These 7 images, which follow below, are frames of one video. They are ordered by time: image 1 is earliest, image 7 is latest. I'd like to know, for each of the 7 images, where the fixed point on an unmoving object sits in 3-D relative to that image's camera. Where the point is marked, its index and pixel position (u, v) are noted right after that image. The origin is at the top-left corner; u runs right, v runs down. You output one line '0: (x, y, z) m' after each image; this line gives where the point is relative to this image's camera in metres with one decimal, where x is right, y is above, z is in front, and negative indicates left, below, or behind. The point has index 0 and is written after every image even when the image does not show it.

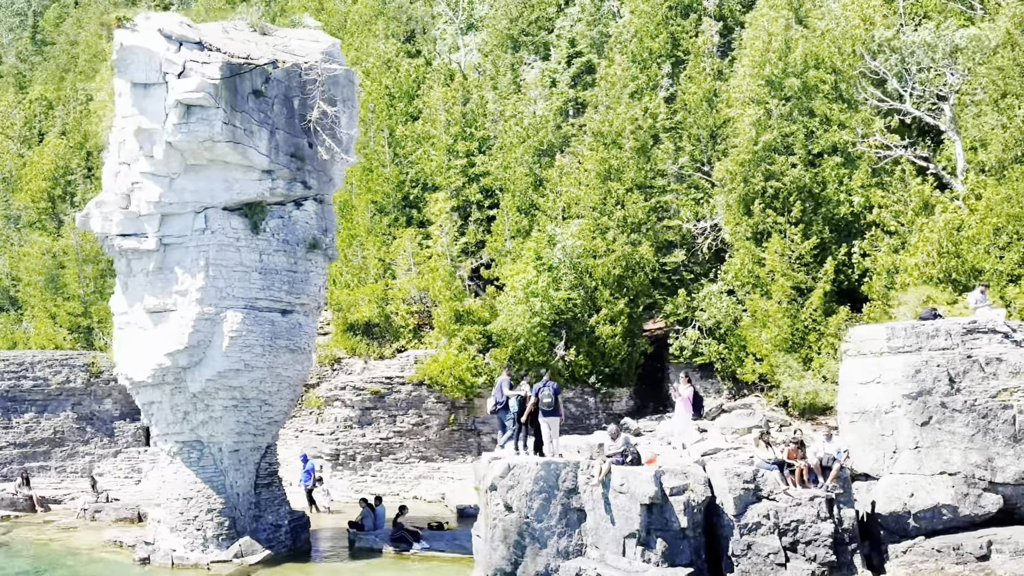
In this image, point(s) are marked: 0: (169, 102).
0: (-5.2, +2.8, +19.3) m
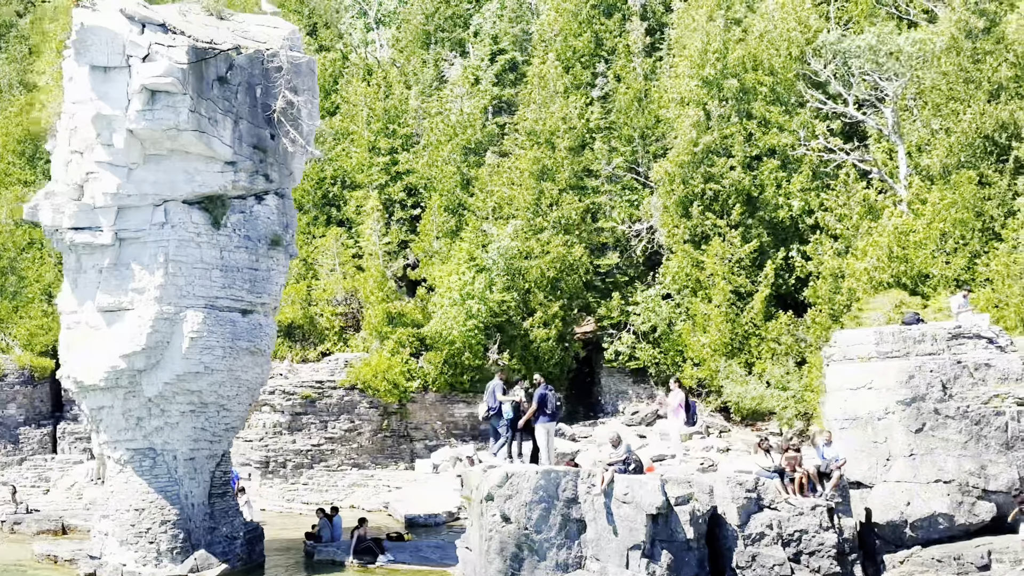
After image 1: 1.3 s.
0: (-5.4, +2.9, +18.0) m
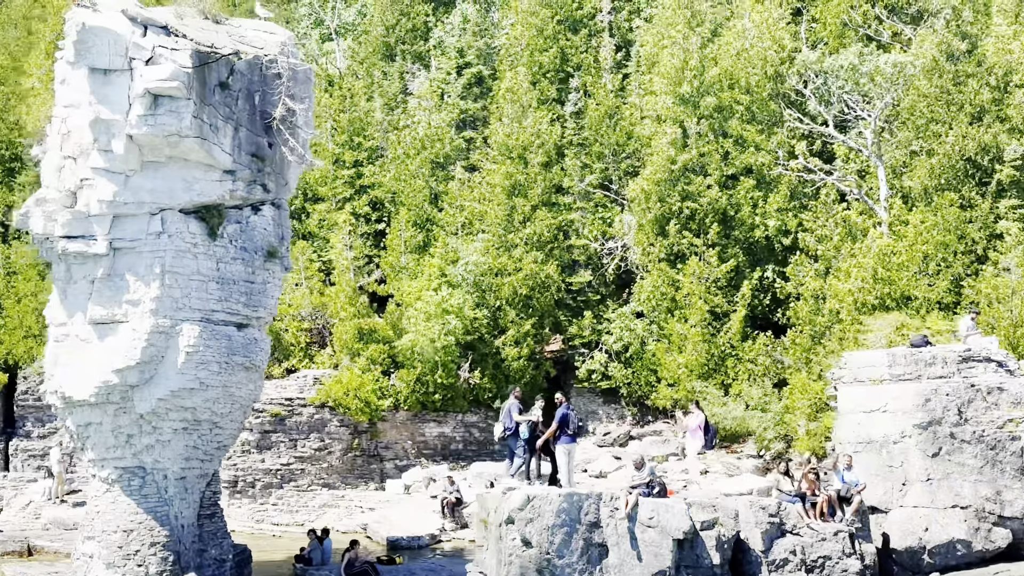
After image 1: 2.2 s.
0: (-5.2, +2.7, +17.2) m
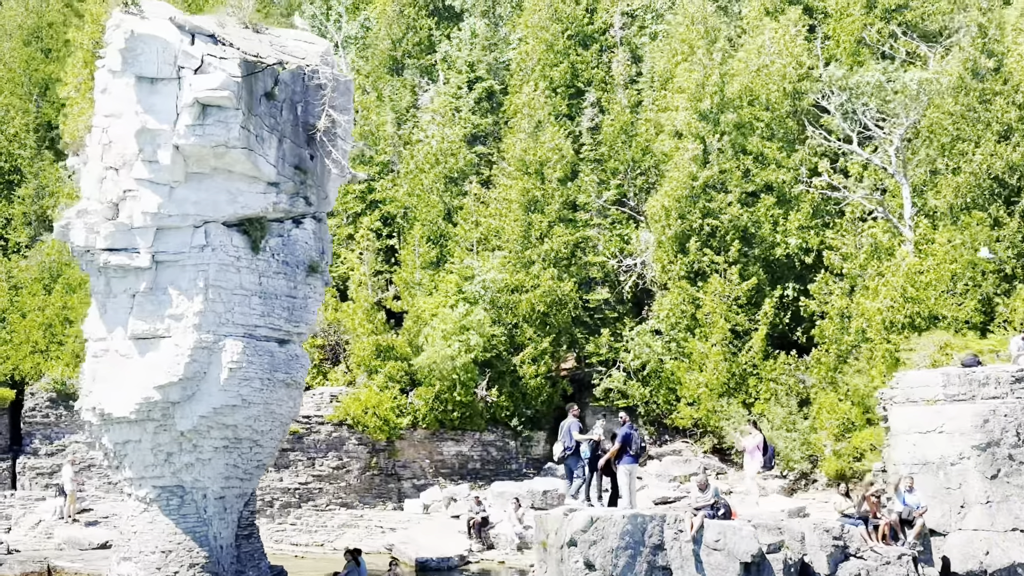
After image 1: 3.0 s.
0: (-4.4, +2.5, +16.8) m
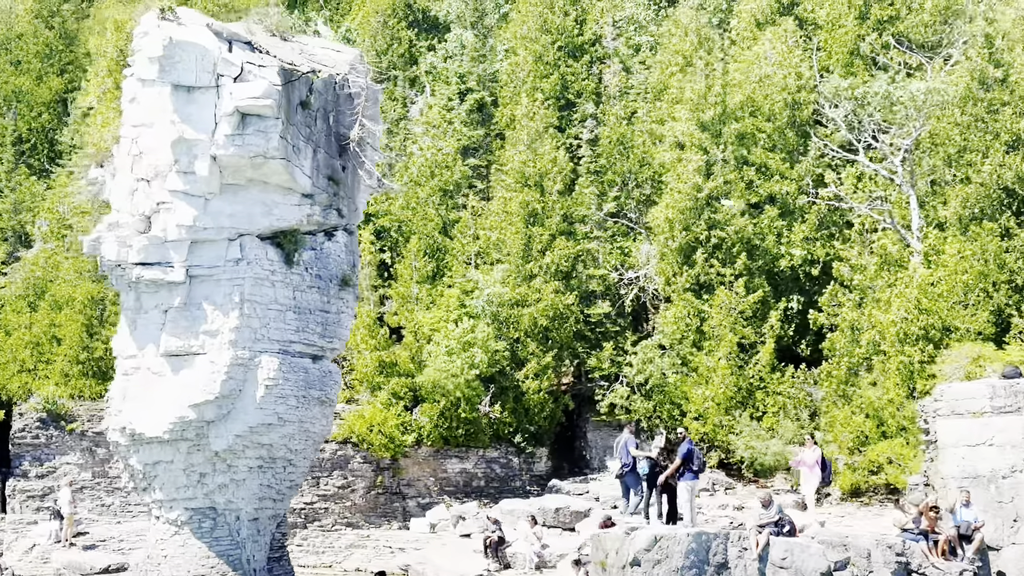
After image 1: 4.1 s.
0: (-3.8, +2.3, +16.3) m
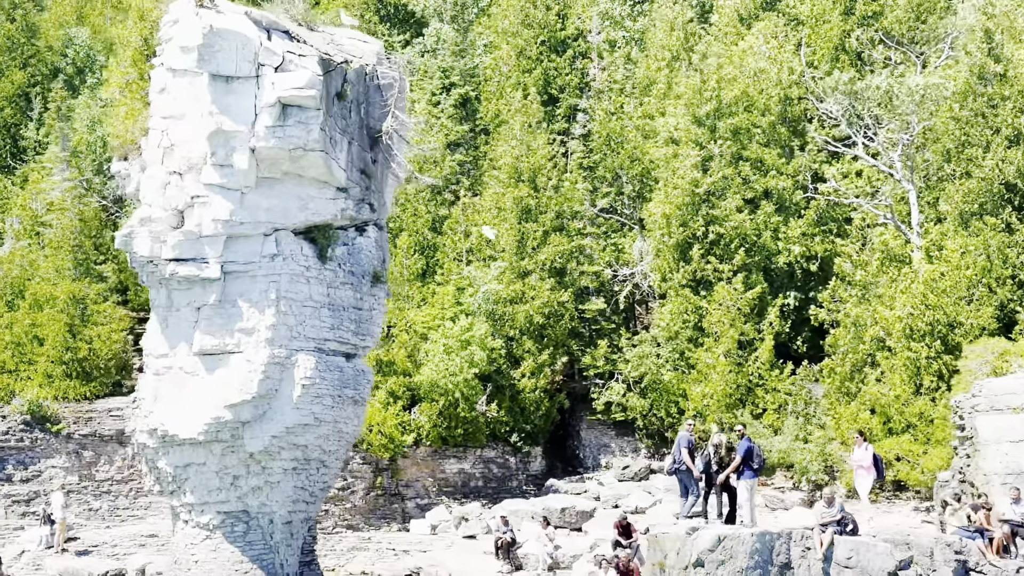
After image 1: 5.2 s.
0: (-3.2, +2.4, +15.7) m
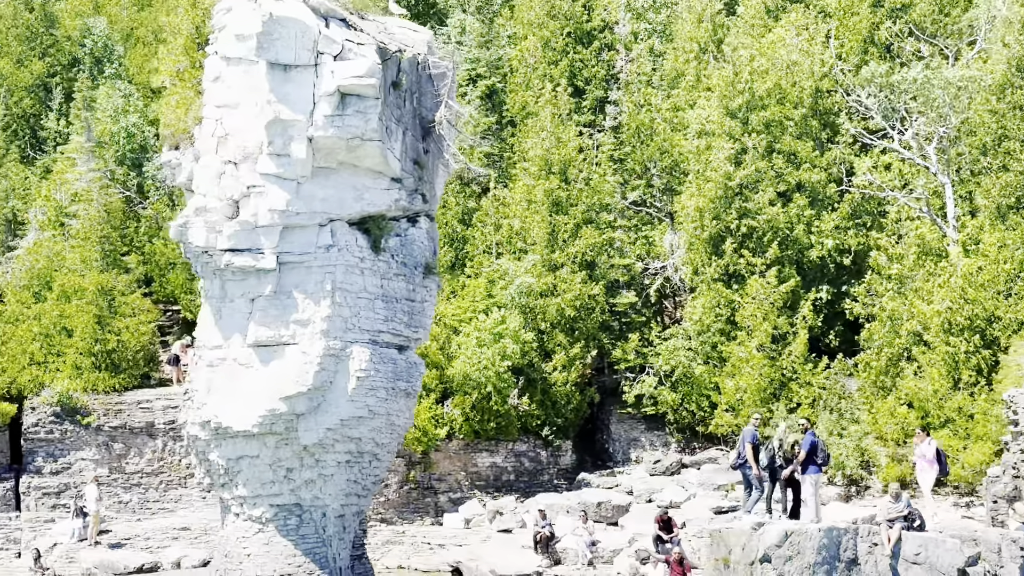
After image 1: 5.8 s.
0: (-2.5, +2.5, +15.6) m
